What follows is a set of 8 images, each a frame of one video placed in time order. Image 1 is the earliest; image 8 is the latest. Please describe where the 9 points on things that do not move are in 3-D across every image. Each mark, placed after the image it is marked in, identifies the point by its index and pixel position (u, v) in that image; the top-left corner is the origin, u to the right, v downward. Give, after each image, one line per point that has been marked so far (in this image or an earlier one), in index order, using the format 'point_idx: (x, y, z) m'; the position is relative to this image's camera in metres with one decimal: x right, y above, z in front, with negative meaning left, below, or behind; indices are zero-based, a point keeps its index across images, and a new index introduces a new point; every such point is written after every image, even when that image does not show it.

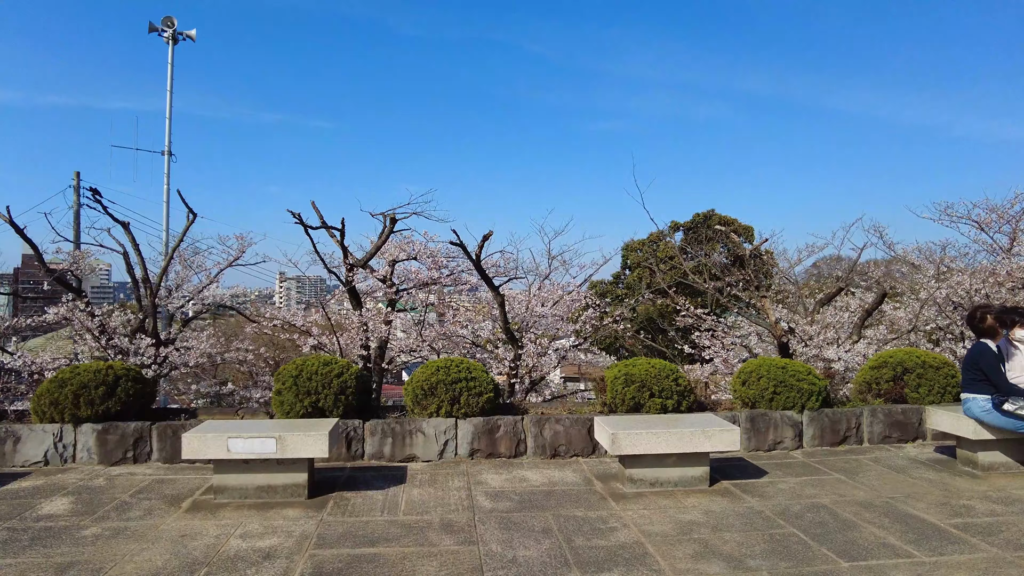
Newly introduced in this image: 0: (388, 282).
0: (-1.5, +0.1, +7.8) m
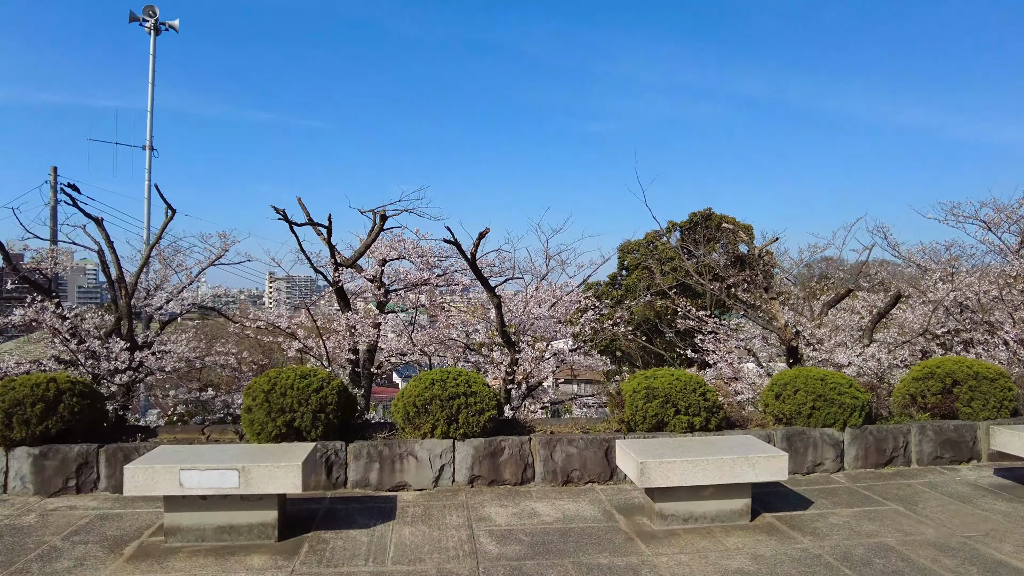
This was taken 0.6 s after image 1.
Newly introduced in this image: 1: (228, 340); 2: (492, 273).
0: (-1.5, +0.1, +7.5) m
1: (-3.5, -0.6, +8.1) m
2: (-0.2, +0.2, +7.0) m
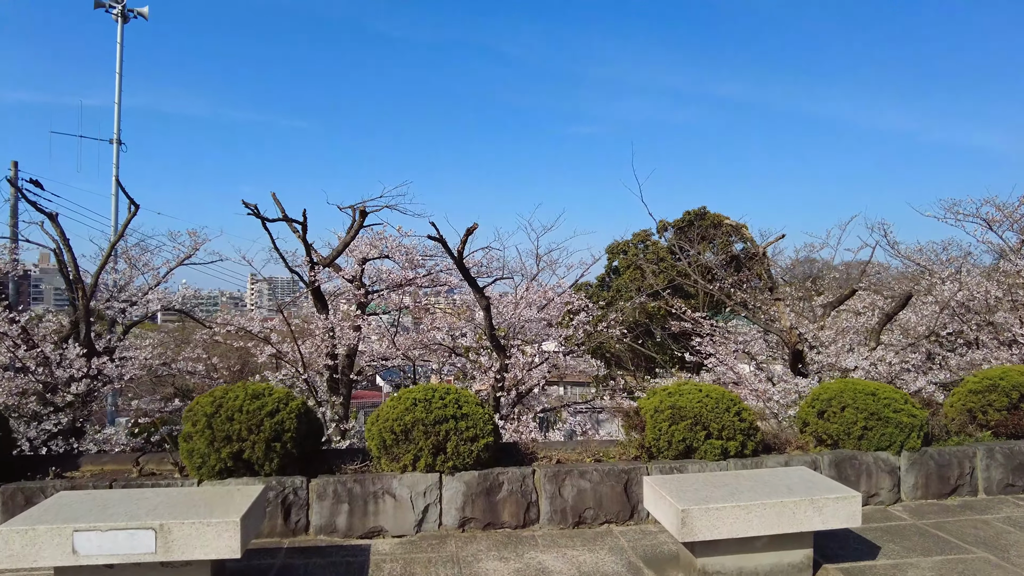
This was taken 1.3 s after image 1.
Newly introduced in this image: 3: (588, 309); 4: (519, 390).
0: (-1.6, 0.0, +7.0) m
1: (-3.6, -0.7, +7.6) m
2: (-0.3, +0.1, +6.6) m
3: (+0.9, -0.3, +8.2) m
4: (+0.1, -1.0, +6.7) m
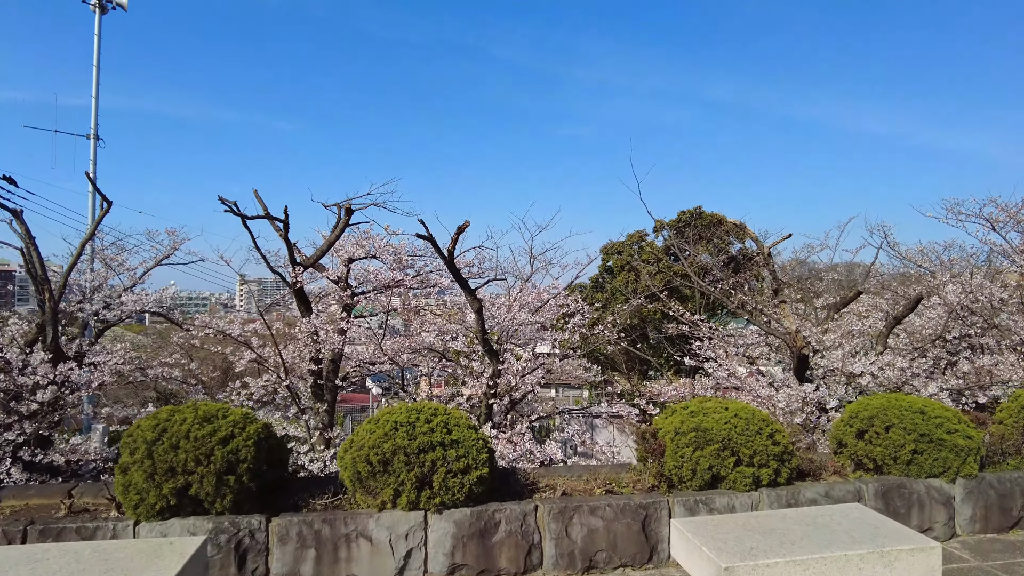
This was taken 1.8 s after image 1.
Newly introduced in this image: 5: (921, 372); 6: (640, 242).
0: (-1.7, 0.0, +6.7) m
1: (-3.7, -0.7, +7.2) m
2: (-0.4, +0.1, +6.3) m
3: (+0.8, -0.3, +7.9) m
4: (0.0, -1.0, +6.4) m
5: (+4.2, -0.9, +6.8) m
6: (+2.1, +0.8, +11.0) m
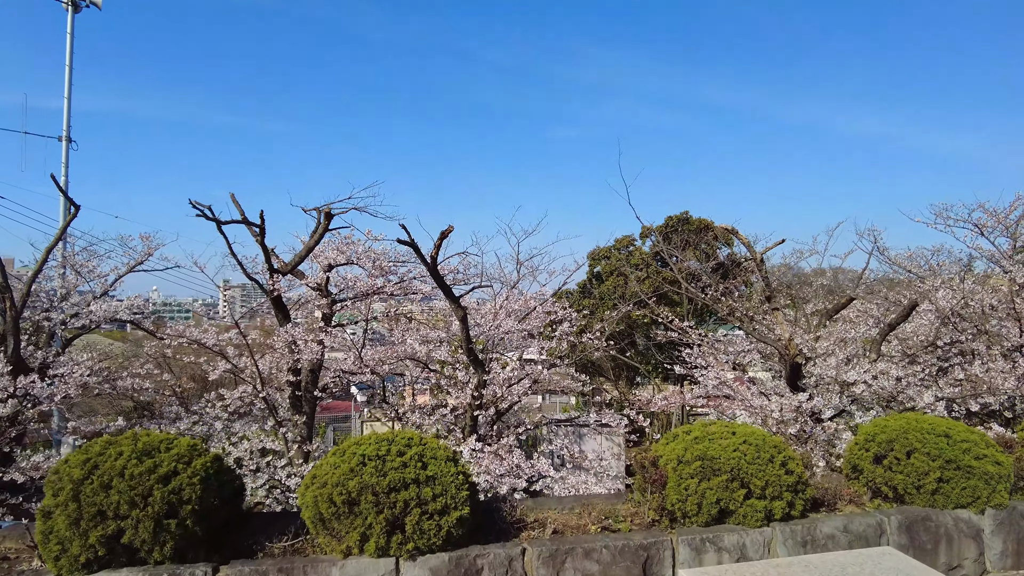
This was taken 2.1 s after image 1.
0: (-1.8, 0.0, +6.4) m
1: (-3.8, -0.8, +6.9) m
2: (-0.5, +0.1, +6.0) m
3: (+0.7, -0.3, +7.7) m
4: (-0.1, -1.1, +6.2) m
5: (+4.0, -0.9, +6.6) m
6: (+1.9, +0.7, +10.8) m
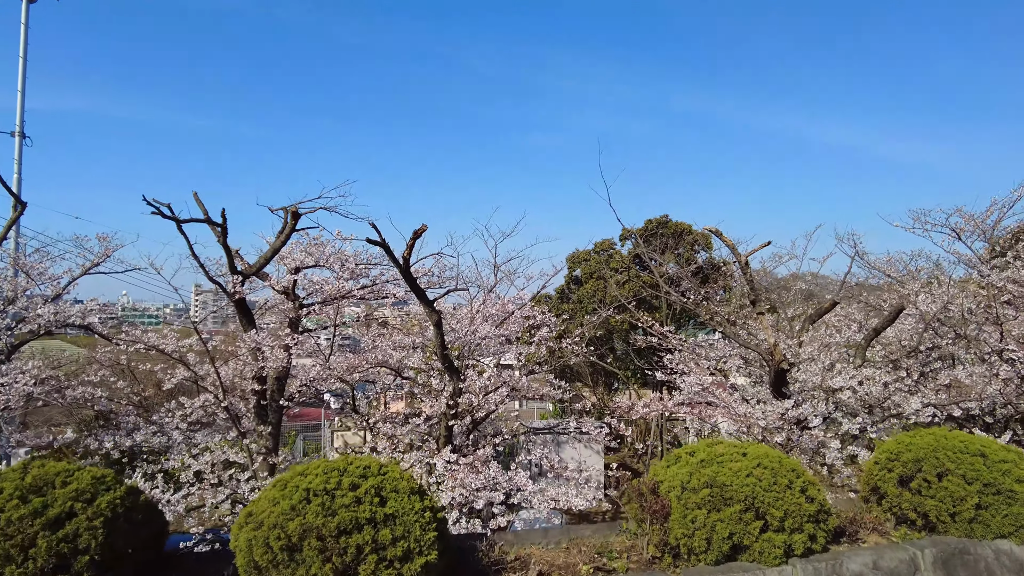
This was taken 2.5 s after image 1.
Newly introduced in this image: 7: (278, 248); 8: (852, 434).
0: (-2.0, -0.1, +6.1) m
1: (-4.1, -0.8, +6.5) m
2: (-0.7, 0.0, +5.8) m
3: (+0.4, -0.4, +7.4) m
4: (-0.3, -1.1, +5.9) m
5: (+3.8, -1.0, +6.5) m
6: (+1.5, +0.6, +10.6) m
7: (-2.3, +0.4, +6.6) m
8: (+3.2, -1.4, +6.2) m
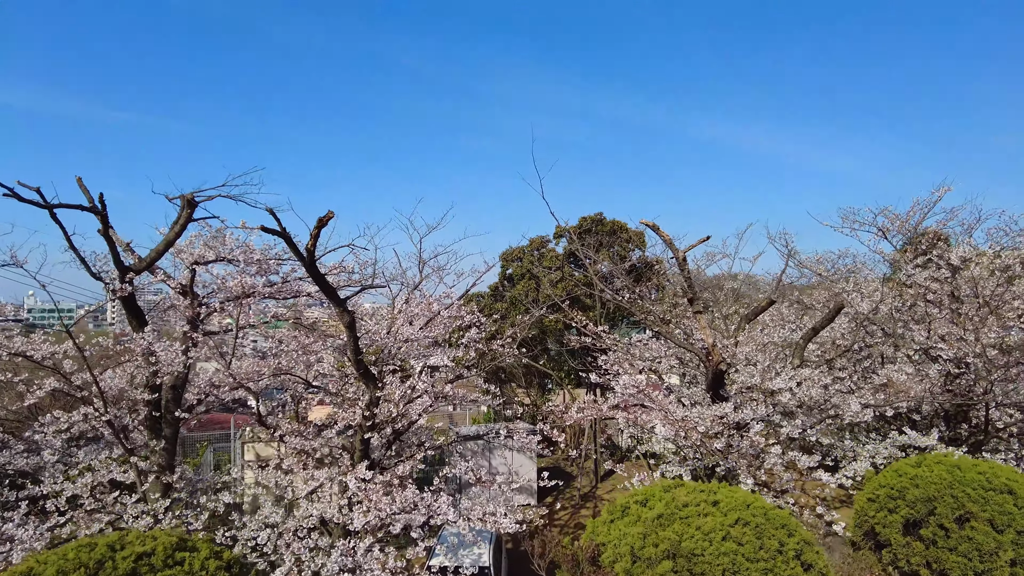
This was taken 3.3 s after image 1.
0: (-2.7, 0.0, +5.4) m
1: (-4.7, -0.8, +5.6) m
2: (-1.3, +0.1, +5.2) m
3: (-0.3, -0.4, +7.0) m
4: (-0.9, -1.1, +5.4) m
5: (+3.1, -0.9, +6.4) m
6: (+0.4, +0.6, +10.3) m
7: (-3.0, +0.4, +5.8) m
8: (+2.5, -1.4, +6.0) m
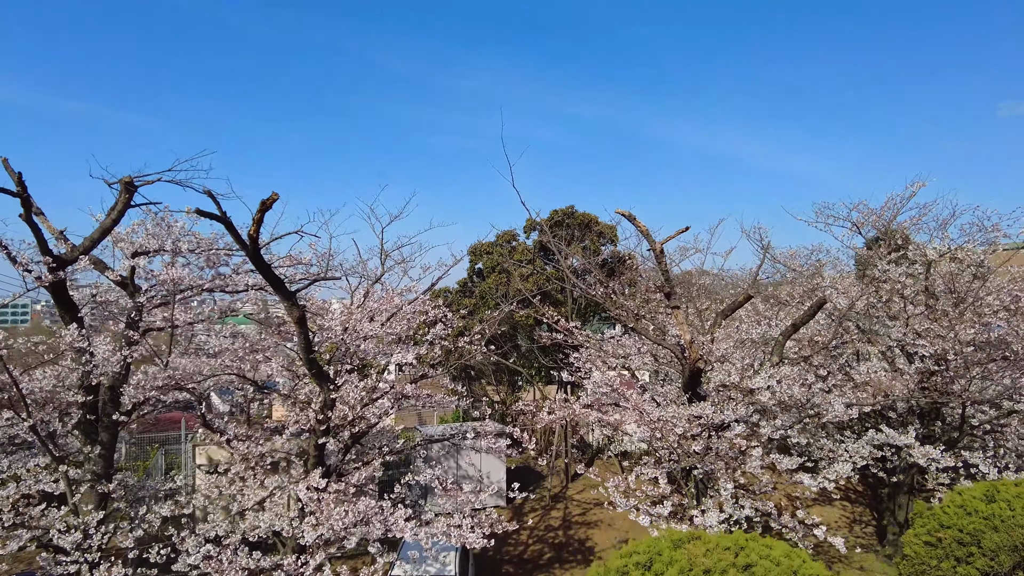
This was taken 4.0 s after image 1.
0: (-2.9, 0.0, +4.9) m
1: (-5.0, -0.7, +5.1) m
2: (-1.5, +0.1, +4.8) m
3: (-0.7, -0.3, +6.6) m
4: (-1.2, -1.1, +5.0) m
5: (+2.8, -0.9, +6.2) m
6: (0.0, +0.7, +9.9) m
7: (-3.2, +0.5, +5.4) m
8: (+2.3, -1.3, +5.8) m
